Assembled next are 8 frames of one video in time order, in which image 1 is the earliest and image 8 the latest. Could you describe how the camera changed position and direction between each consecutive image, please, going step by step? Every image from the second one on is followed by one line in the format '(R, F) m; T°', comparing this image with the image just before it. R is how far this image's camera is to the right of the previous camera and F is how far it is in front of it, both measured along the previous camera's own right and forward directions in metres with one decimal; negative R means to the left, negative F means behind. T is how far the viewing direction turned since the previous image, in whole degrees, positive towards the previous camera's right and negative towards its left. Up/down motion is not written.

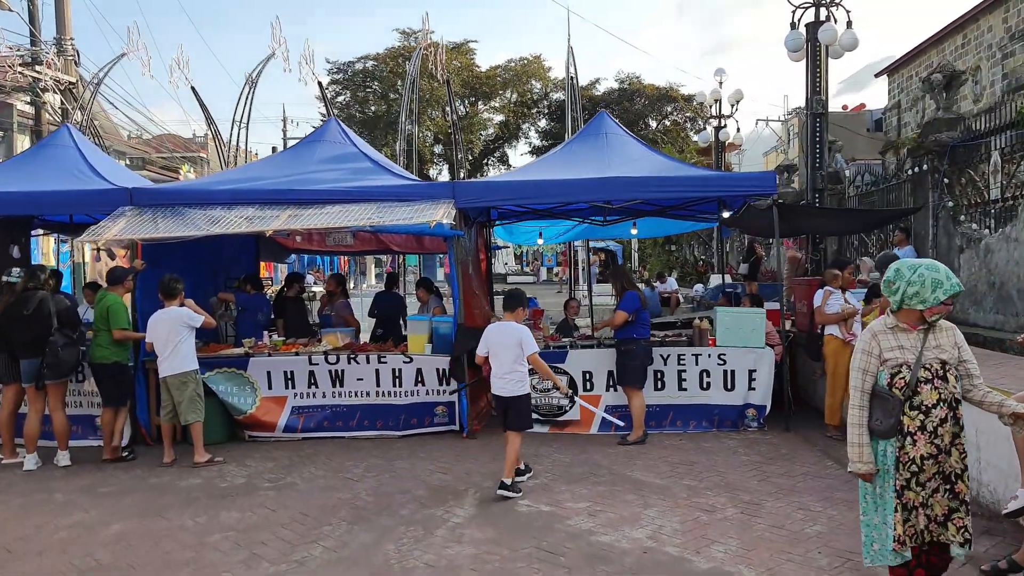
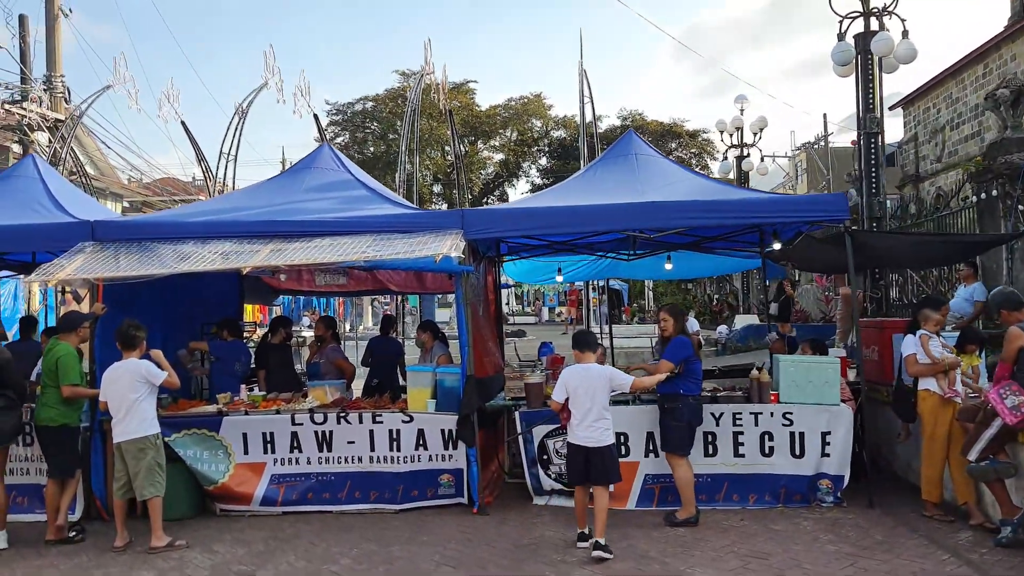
(-0.1, +1.0) m; 0°
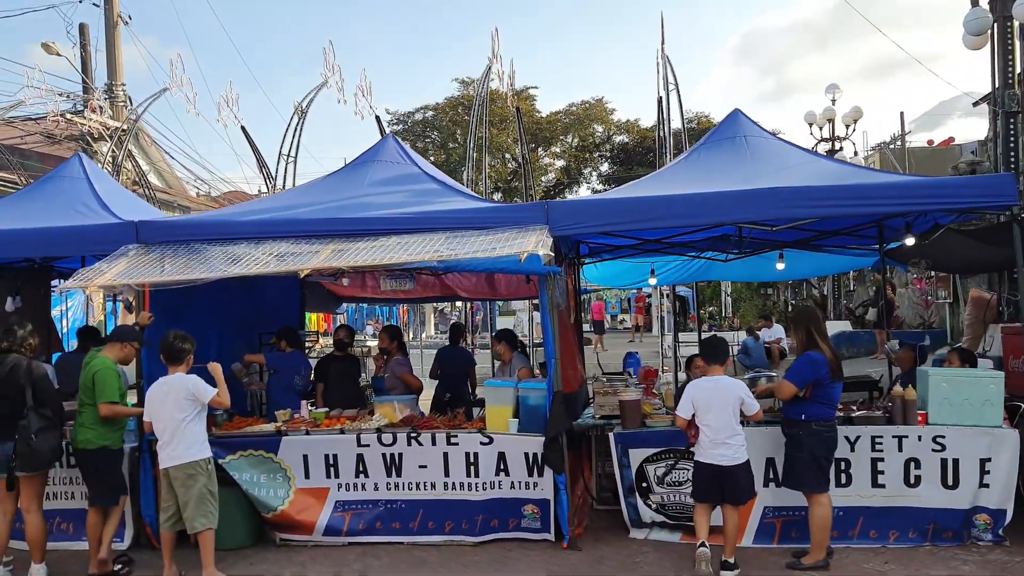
(-0.2, +0.7) m; -4°
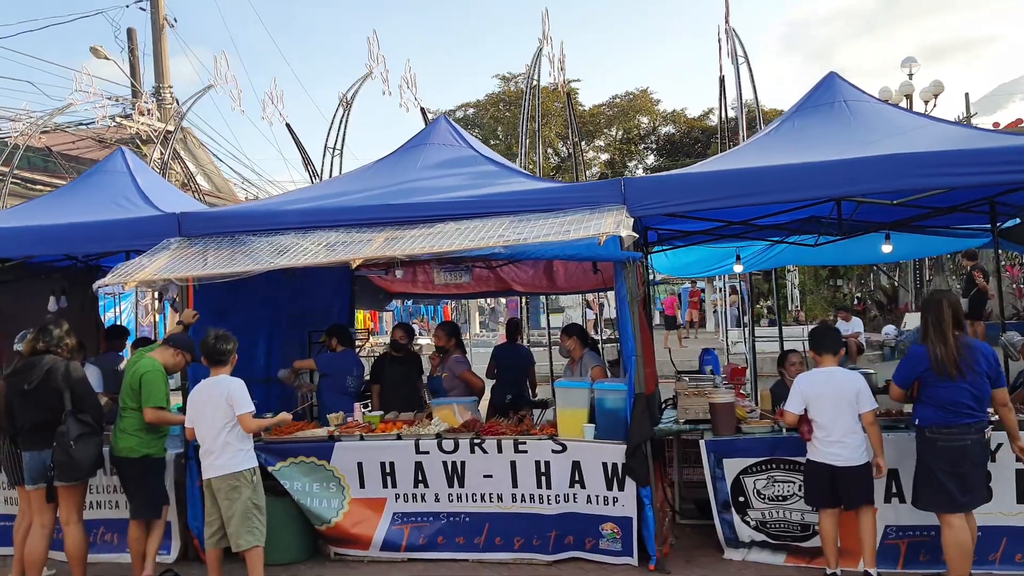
(-0.2, +0.5) m; -3°
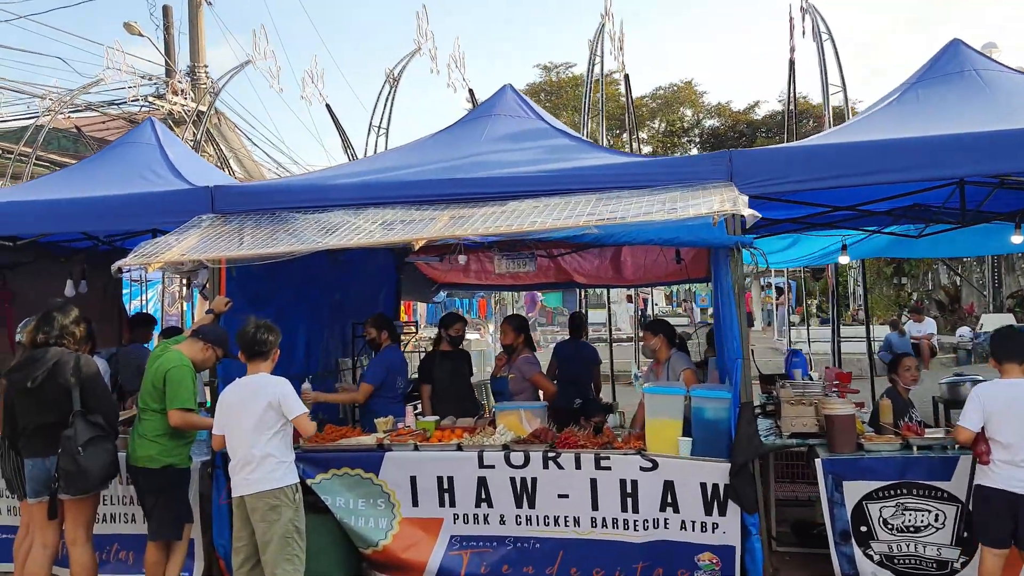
(-0.3, +0.7) m; -2°
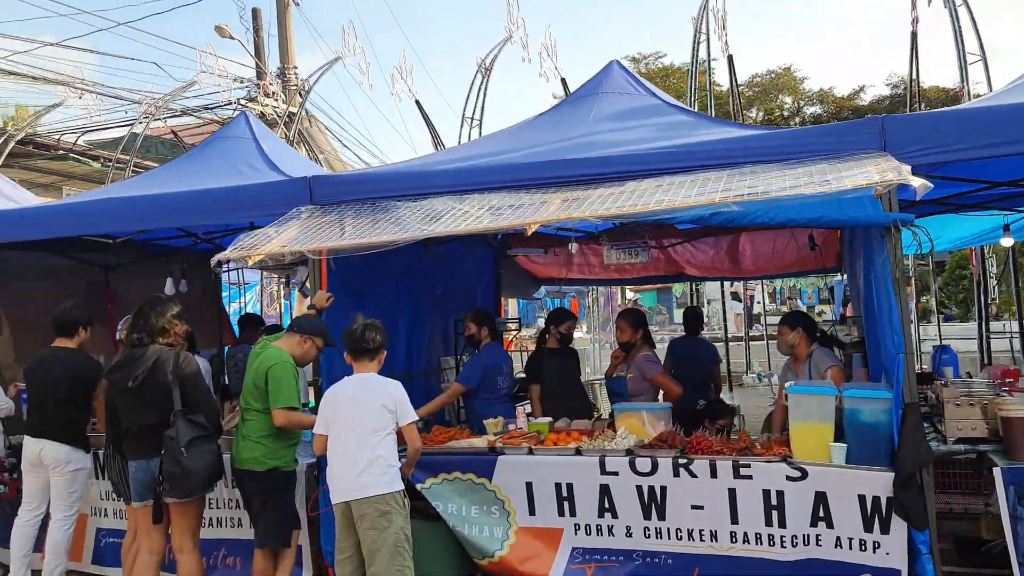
(-0.2, +0.3) m; -6°
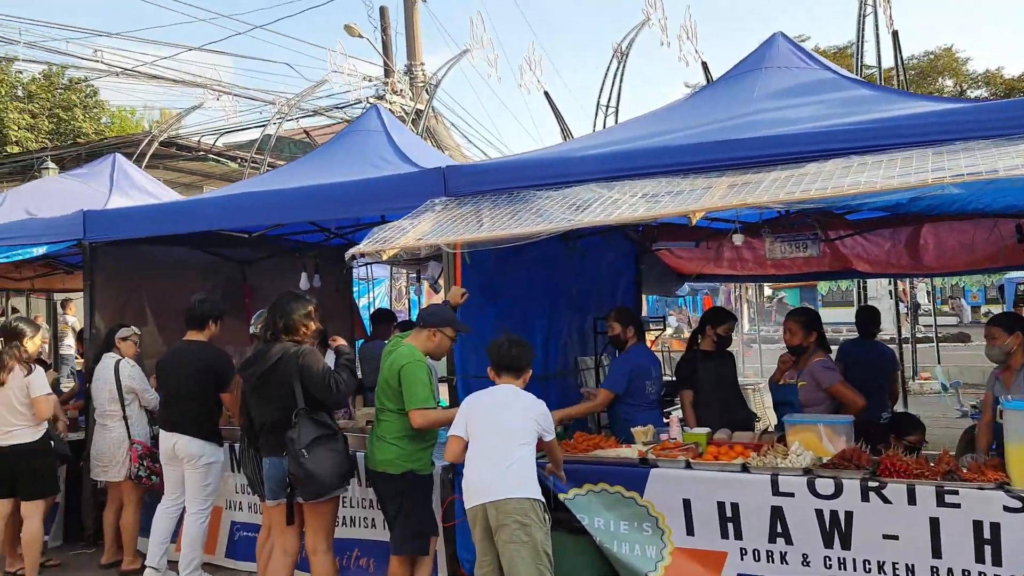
(-0.2, +0.4) m; -8°
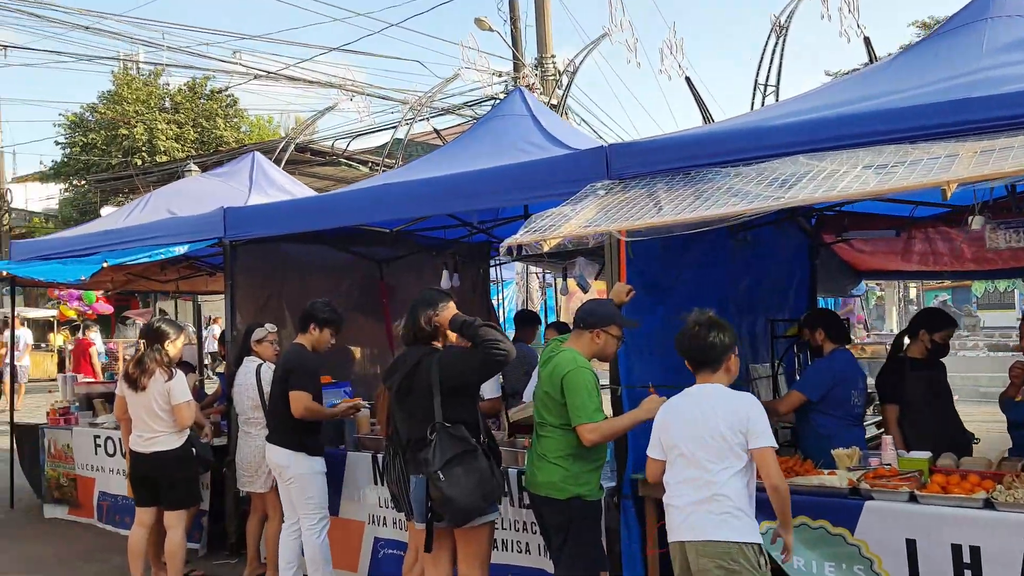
(-0.2, +0.5) m; -8°
